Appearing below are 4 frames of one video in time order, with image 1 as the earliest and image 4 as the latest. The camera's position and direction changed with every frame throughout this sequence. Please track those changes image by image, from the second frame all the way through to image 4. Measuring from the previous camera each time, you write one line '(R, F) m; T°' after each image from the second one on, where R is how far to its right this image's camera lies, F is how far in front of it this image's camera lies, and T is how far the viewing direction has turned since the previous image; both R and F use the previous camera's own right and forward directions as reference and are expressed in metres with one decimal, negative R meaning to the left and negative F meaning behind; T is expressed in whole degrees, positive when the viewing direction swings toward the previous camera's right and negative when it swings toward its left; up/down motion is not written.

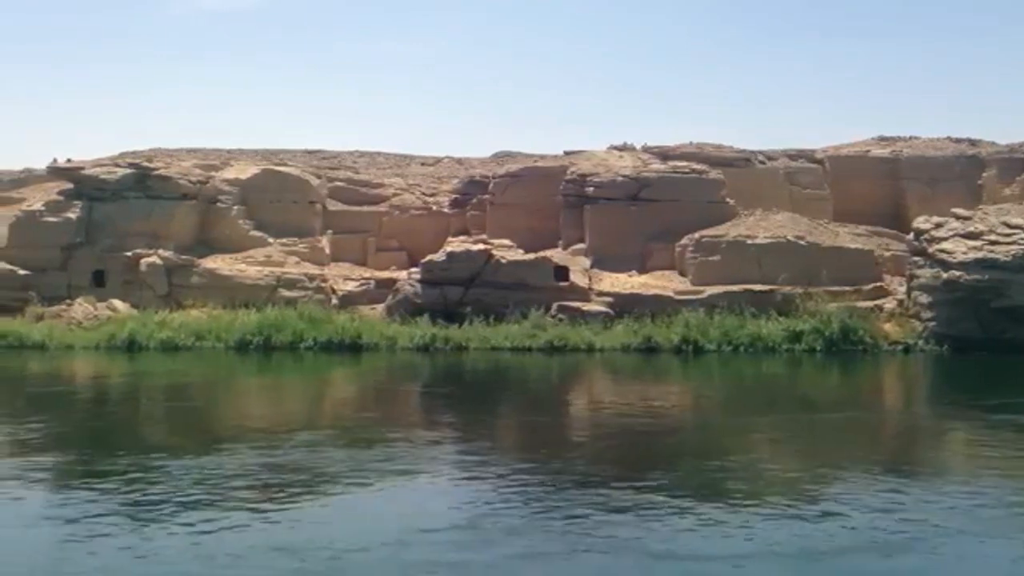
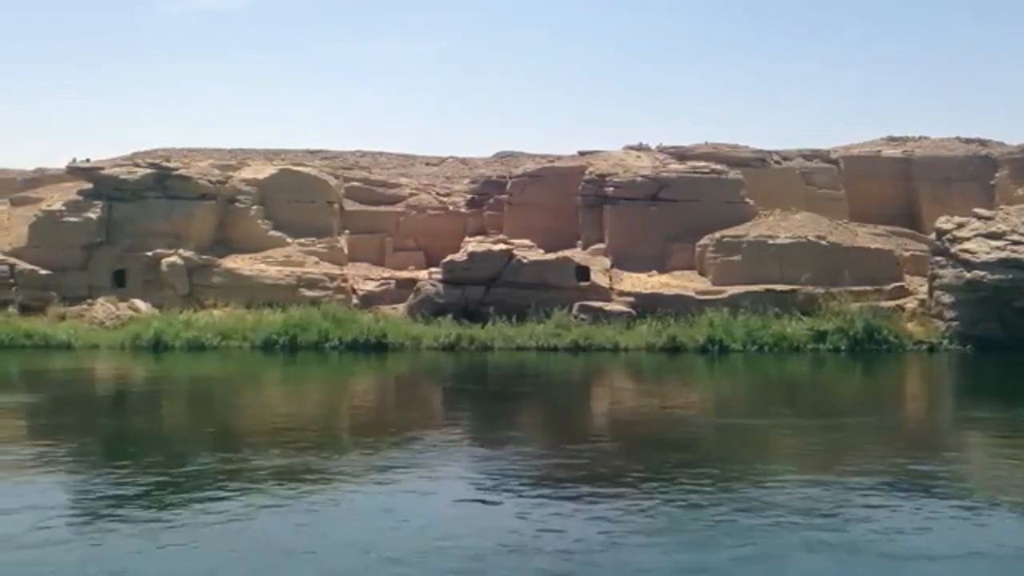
(-0.5, -0.1) m; 0°
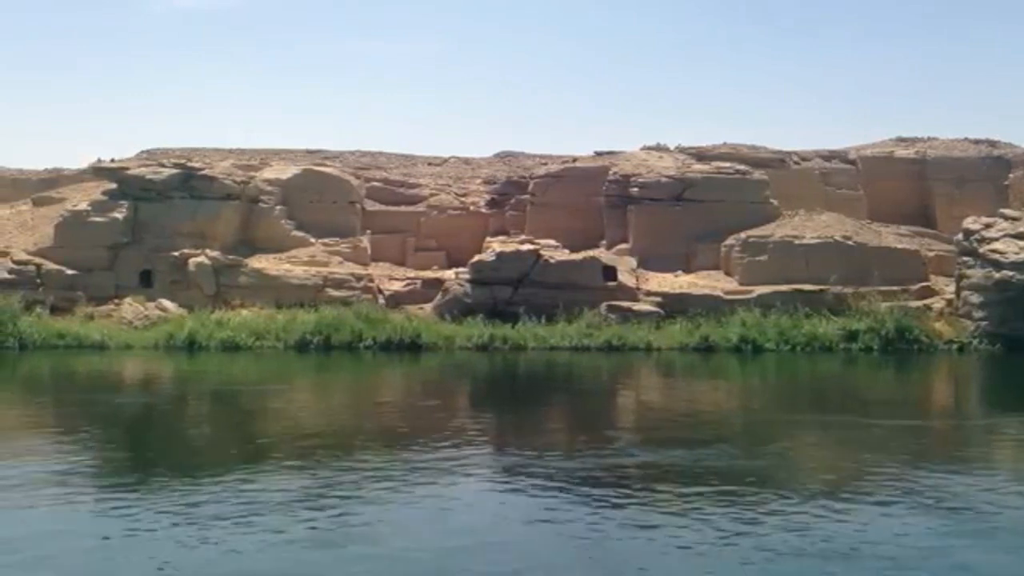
(-0.8, -0.1) m; +1°
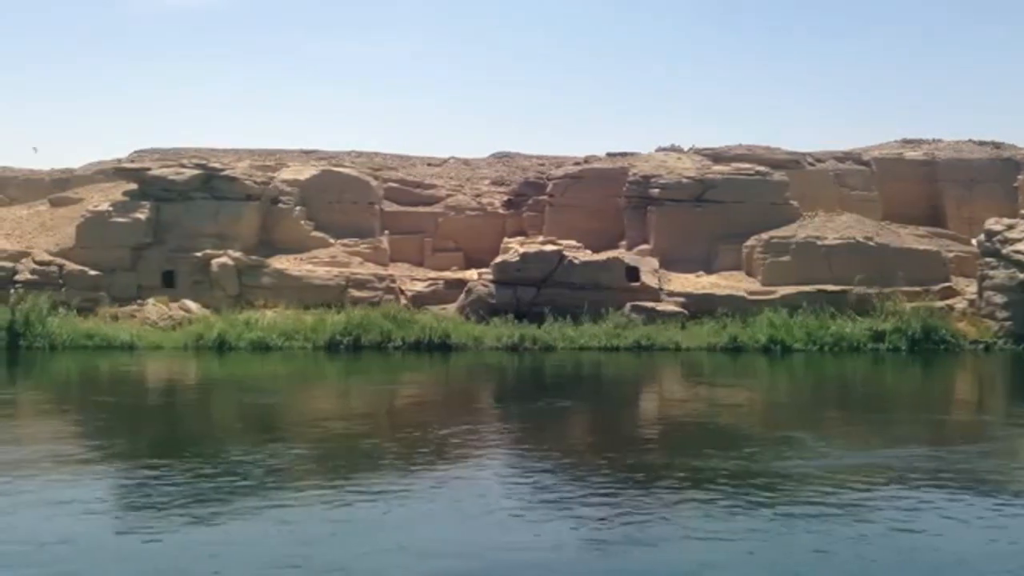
(-0.8, -0.1) m; +1°
